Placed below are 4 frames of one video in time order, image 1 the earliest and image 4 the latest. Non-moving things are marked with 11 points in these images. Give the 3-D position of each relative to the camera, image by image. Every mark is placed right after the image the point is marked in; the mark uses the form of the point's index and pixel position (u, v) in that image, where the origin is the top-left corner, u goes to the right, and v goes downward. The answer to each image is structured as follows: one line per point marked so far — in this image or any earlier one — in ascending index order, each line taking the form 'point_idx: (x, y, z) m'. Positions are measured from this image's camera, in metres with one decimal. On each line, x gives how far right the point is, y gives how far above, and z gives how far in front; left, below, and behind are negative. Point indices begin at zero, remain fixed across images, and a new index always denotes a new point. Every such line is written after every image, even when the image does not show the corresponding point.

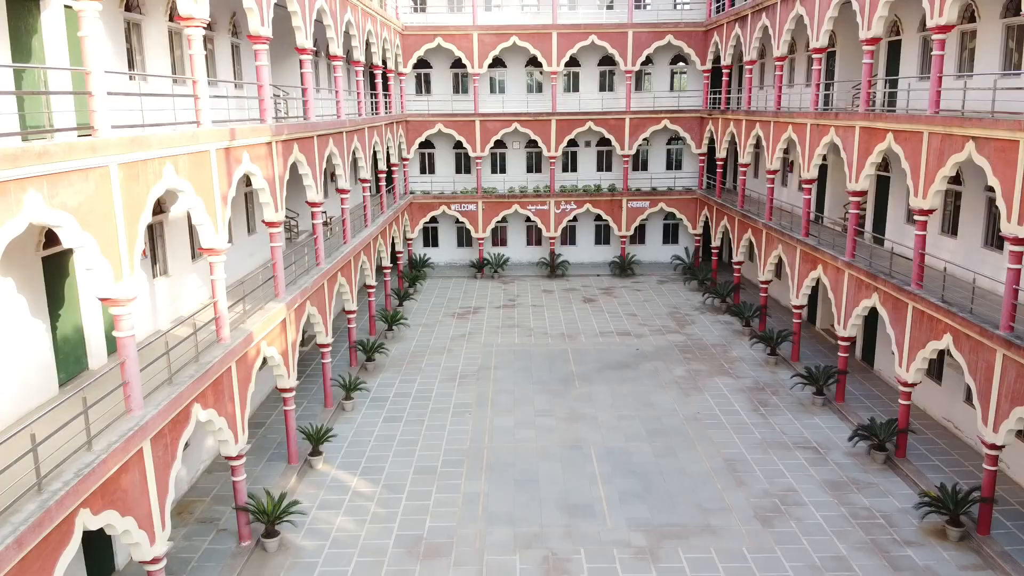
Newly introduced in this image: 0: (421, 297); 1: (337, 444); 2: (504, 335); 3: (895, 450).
0: (-1.9, -0.2, +16.5) m
1: (-2.2, -1.9, +9.6) m
2: (-0.1, -0.8, +14.0) m
3: (+4.4, -1.9, +8.9) m
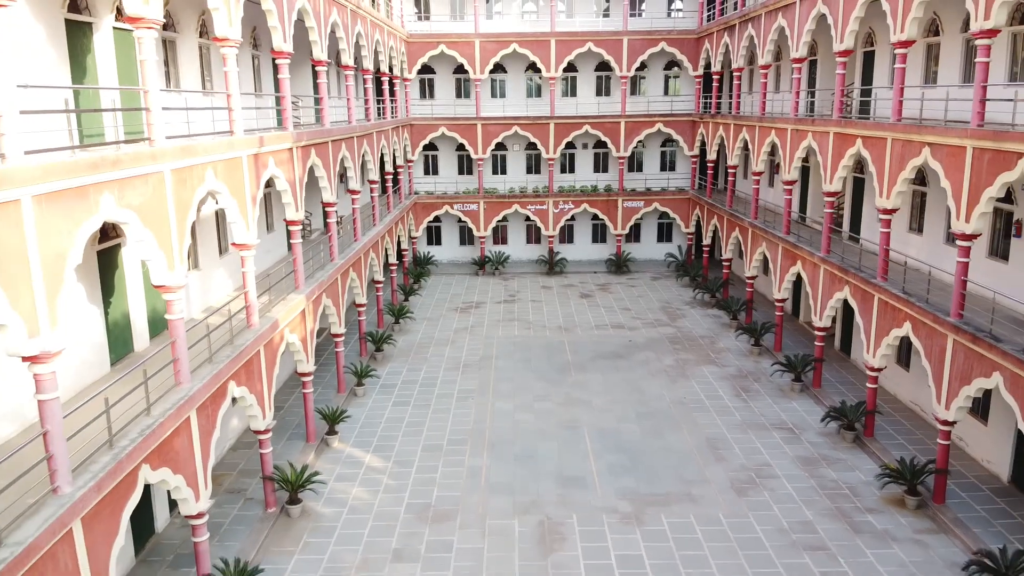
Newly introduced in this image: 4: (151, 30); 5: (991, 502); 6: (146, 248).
0: (-1.9, -0.1, +17.3) m
1: (-2.2, -1.8, +10.4) m
2: (-0.1, -0.8, +14.8) m
3: (+4.4, -1.8, +9.7) m
4: (-2.7, +1.9, +5.8) m
5: (+5.0, -2.2, +8.1) m
6: (-2.6, +0.3, +5.6) m
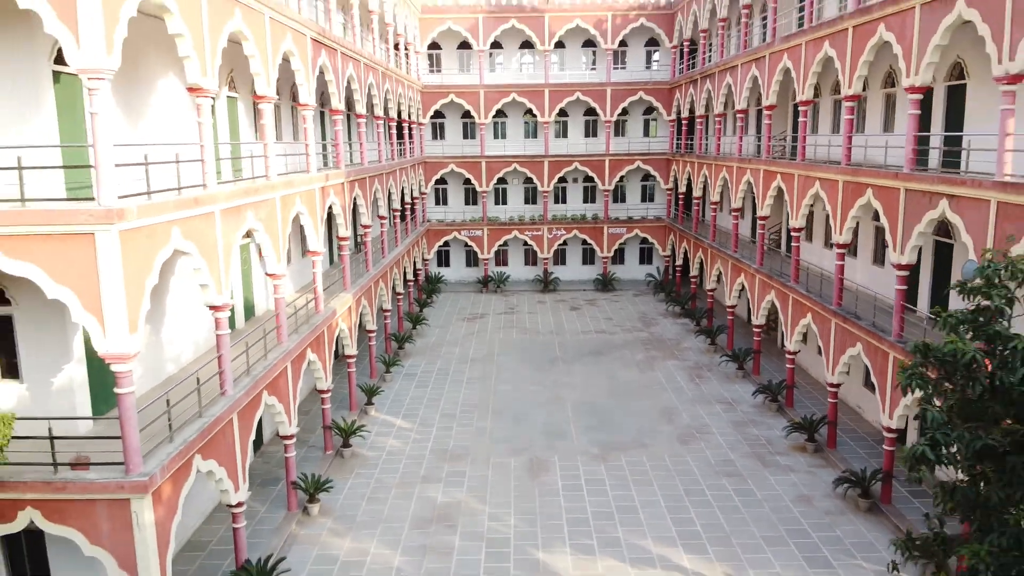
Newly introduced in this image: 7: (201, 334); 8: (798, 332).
0: (-2.0, -0.4, +20.1) m
1: (-2.2, -1.9, +13.1) m
2: (-0.1, -1.0, +17.6) m
3: (+4.4, -1.8, +12.4) m
4: (-2.7, +2.0, +8.6) m
5: (+5.0, -2.2, +10.7) m
6: (-2.7, +0.4, +8.4) m
7: (-3.4, -0.5, +8.6) m
8: (+4.4, -0.7, +11.8) m
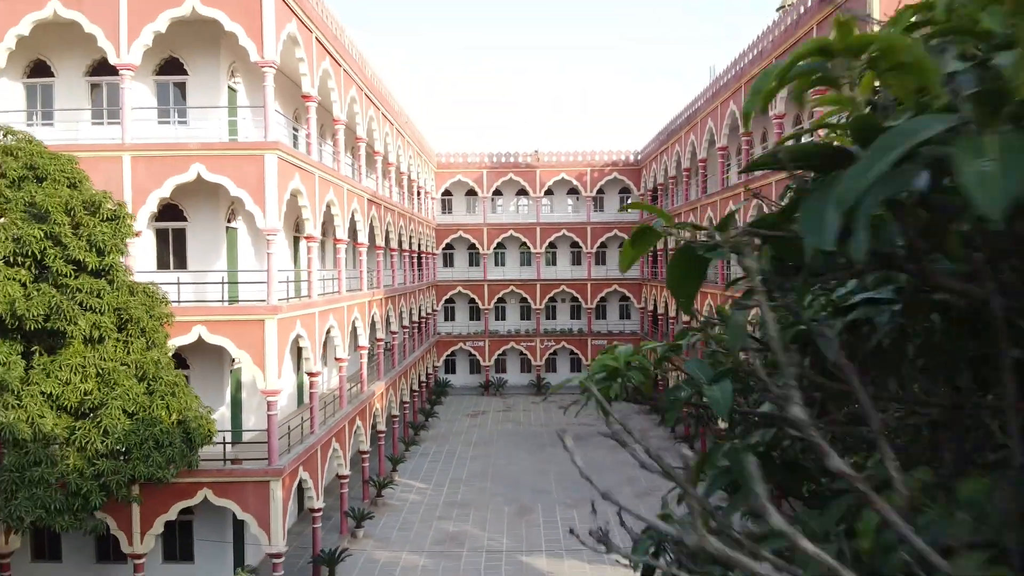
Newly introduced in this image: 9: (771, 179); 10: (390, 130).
0: (-2.1, -3.6, +23.8) m
1: (-2.3, -3.9, +16.6) m
2: (-0.2, -3.7, +21.2) m
3: (+4.2, -3.7, +15.9) m
4: (-2.8, +0.7, +12.8) m
5: (+4.9, -3.8, +14.2) m
6: (-2.8, -0.8, +12.4) m
7: (-3.5, -1.8, +12.4) m
8: (+4.3, -2.5, +15.5) m
9: (+4.4, +1.9, +13.1) m
10: (-2.8, +3.6, +17.4) m
